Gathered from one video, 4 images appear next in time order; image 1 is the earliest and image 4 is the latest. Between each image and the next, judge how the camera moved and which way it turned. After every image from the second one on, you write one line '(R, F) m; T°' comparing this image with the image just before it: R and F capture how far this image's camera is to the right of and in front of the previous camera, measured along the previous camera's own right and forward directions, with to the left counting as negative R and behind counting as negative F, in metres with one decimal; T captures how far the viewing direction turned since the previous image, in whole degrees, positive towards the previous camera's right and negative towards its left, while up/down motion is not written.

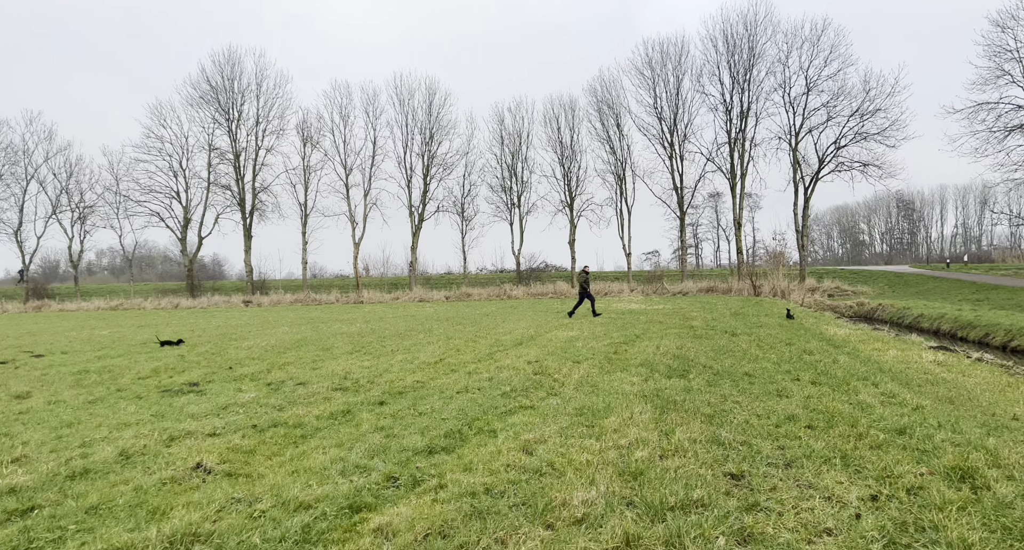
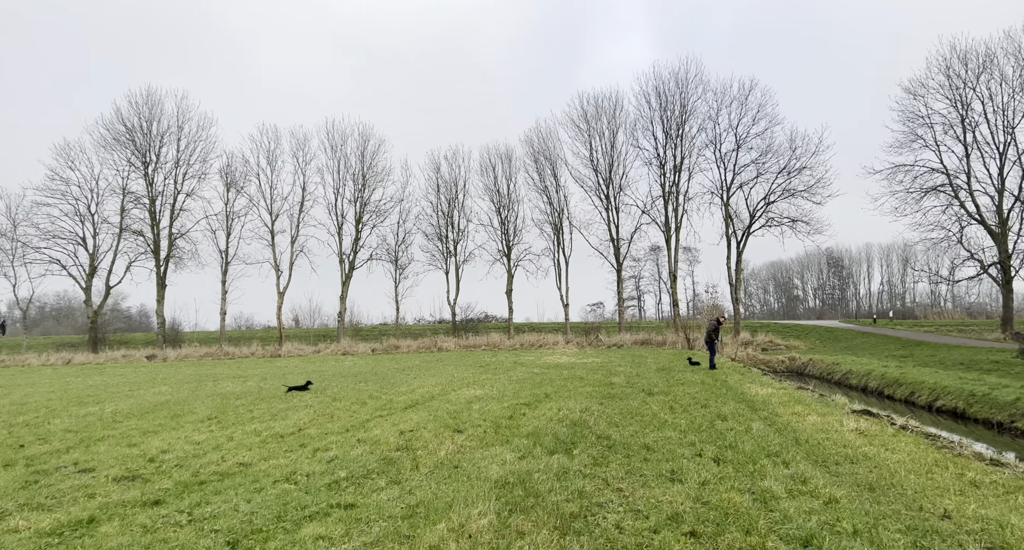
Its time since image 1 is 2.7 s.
(+1.2, +1.5) m; +5°
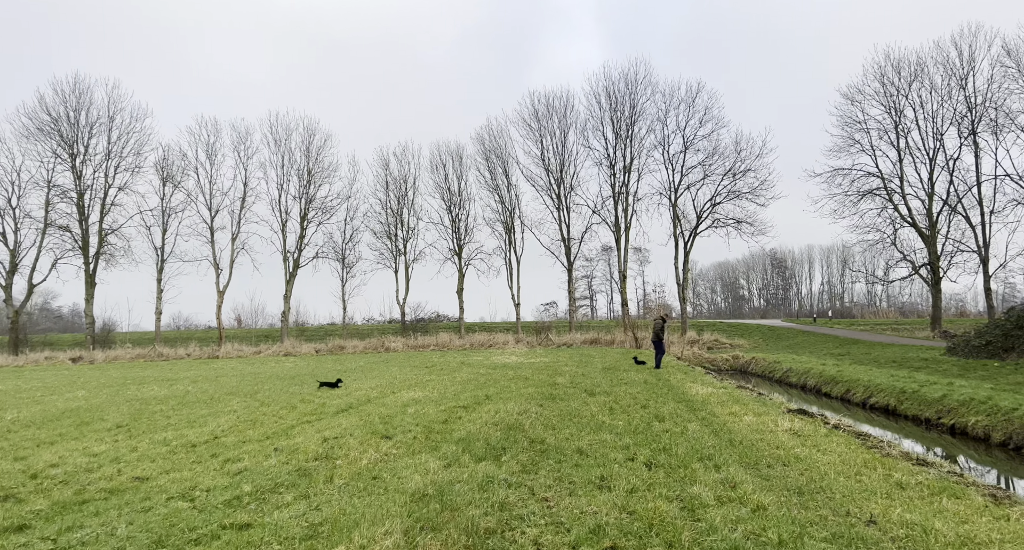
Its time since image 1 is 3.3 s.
(+0.3, +0.4) m; +4°
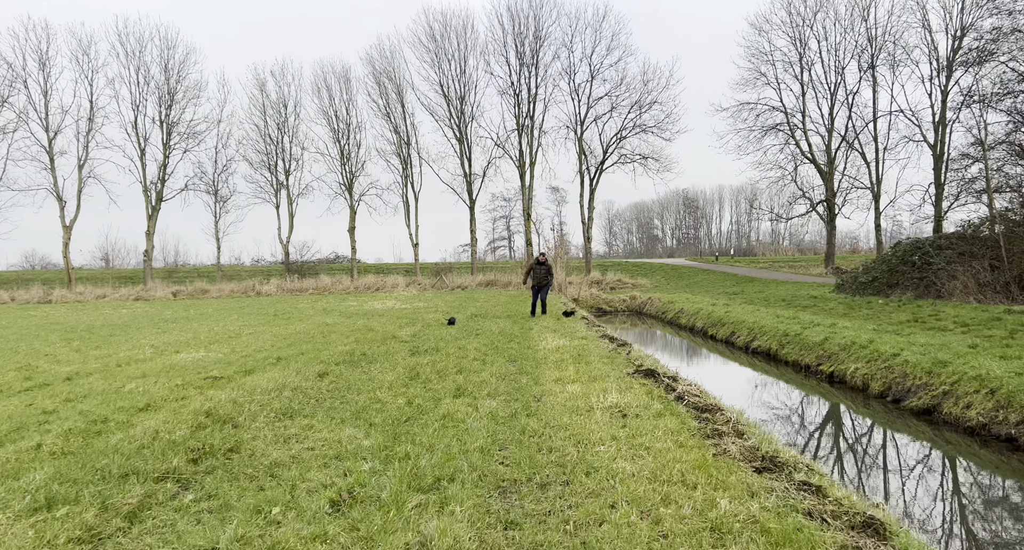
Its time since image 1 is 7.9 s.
(+2.4, +3.1) m; +7°
